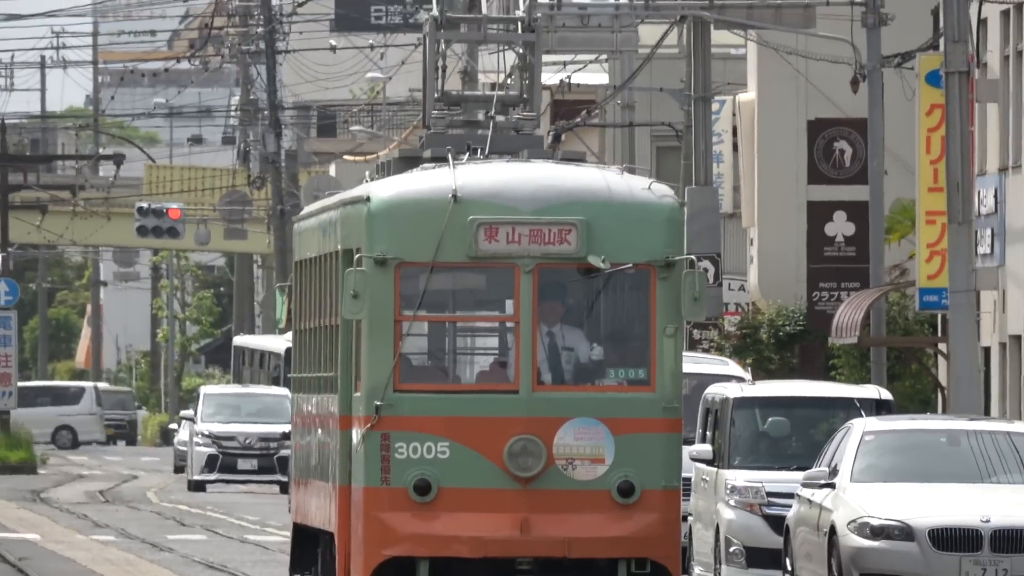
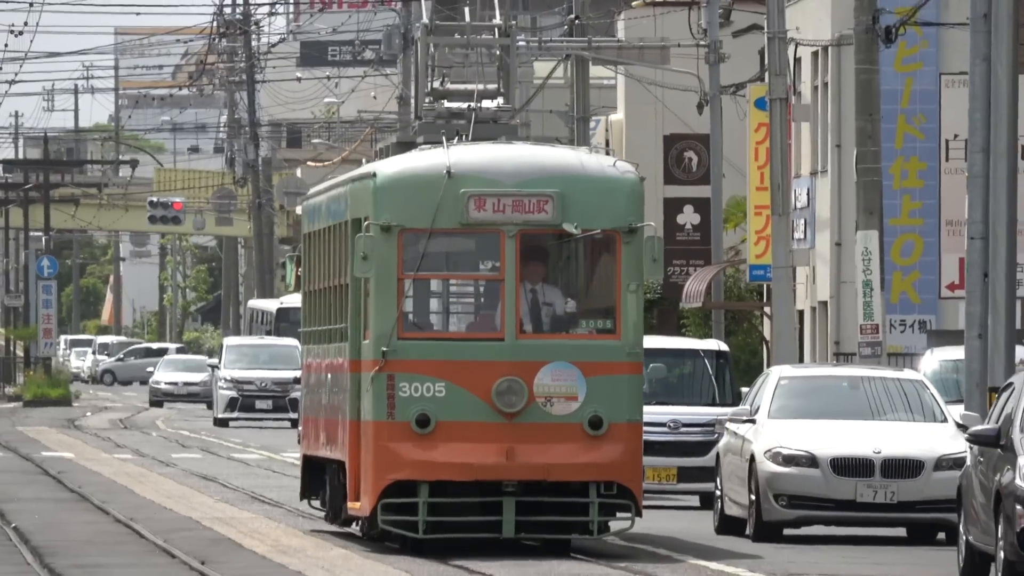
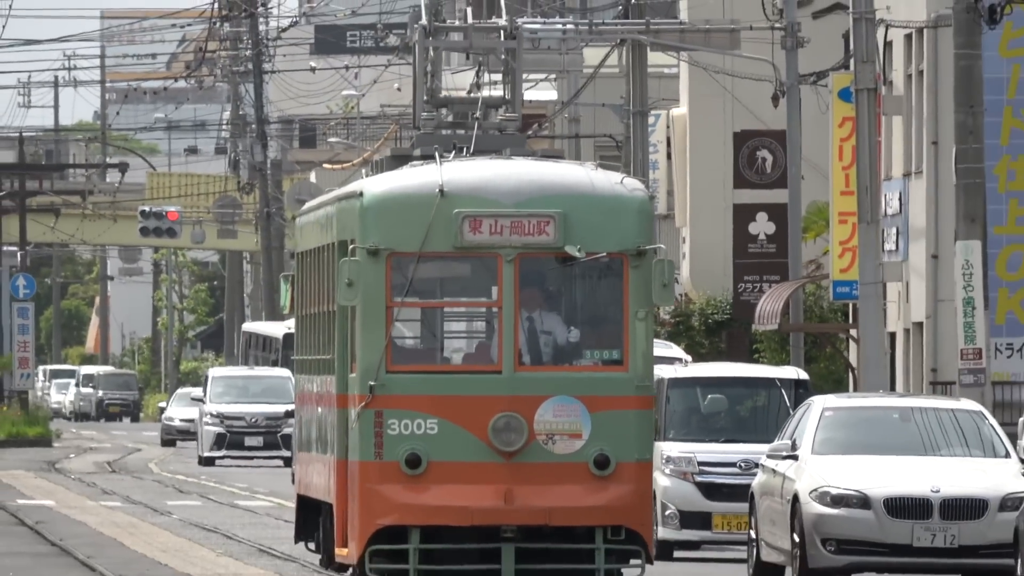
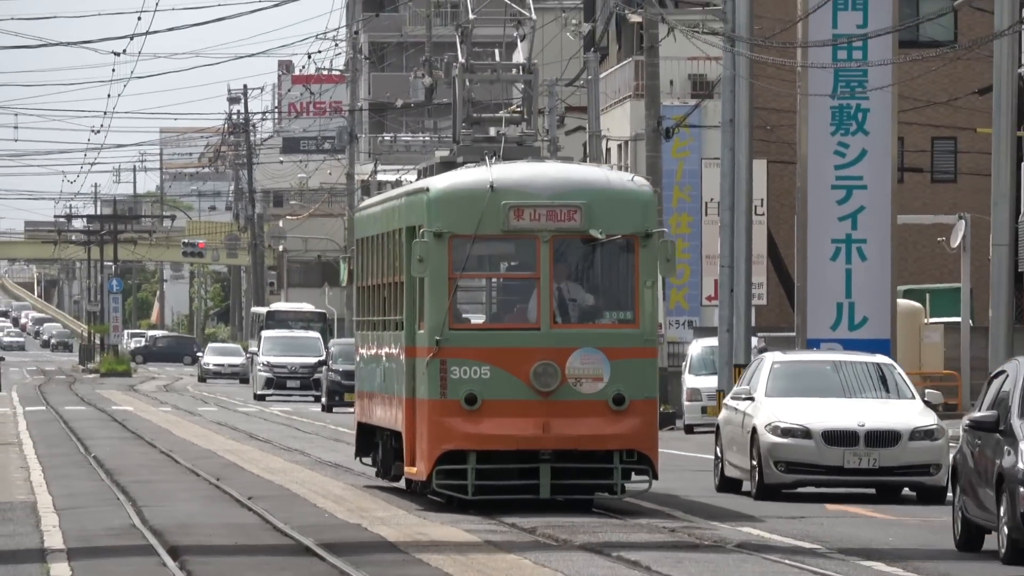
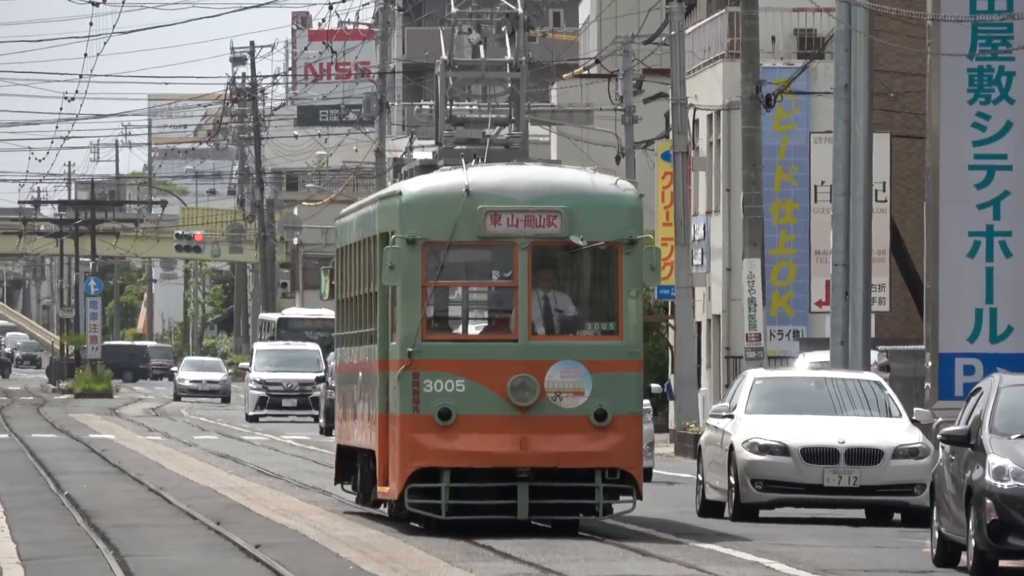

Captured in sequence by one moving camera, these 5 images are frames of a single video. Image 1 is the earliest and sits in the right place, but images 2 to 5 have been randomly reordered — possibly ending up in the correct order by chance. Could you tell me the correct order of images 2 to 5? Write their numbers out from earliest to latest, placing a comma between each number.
3, 2, 5, 4
